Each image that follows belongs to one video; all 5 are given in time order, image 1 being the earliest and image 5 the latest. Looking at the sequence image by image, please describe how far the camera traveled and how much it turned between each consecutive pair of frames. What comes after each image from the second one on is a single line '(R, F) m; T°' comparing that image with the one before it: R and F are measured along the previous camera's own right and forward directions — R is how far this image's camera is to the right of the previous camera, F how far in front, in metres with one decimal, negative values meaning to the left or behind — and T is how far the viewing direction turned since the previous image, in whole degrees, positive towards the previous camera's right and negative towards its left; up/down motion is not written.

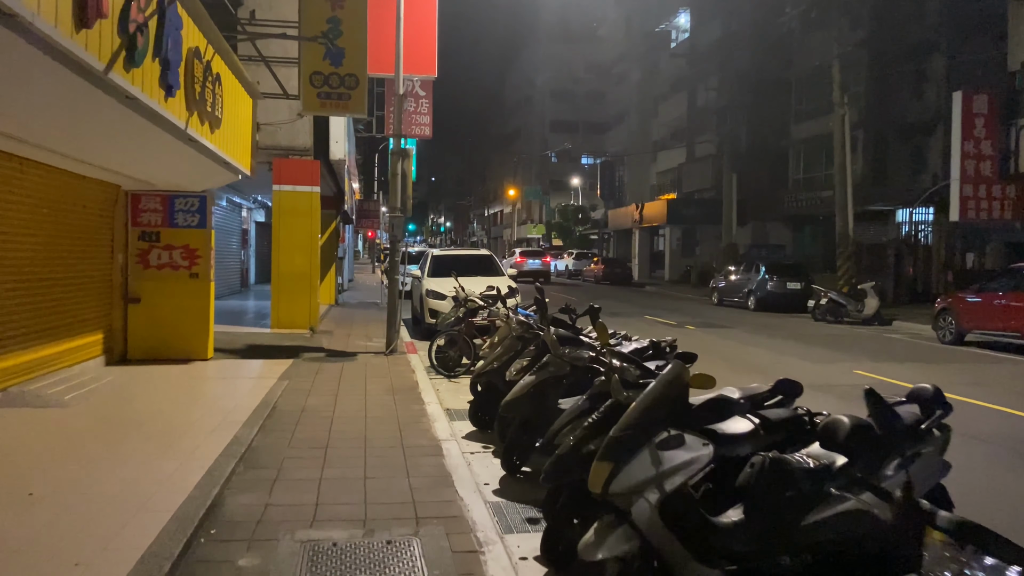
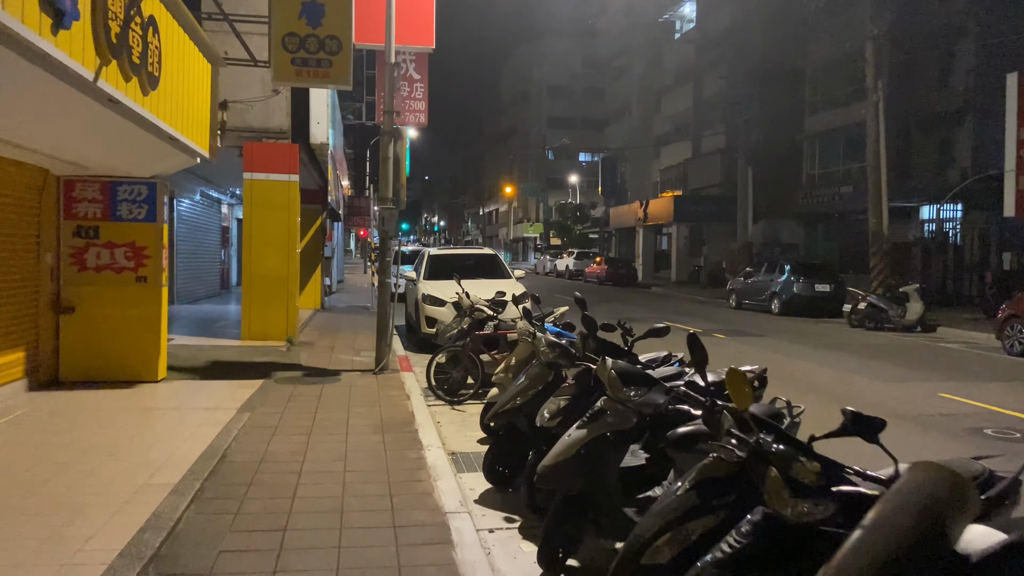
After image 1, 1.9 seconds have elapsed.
(-0.3, +1.9) m; +1°
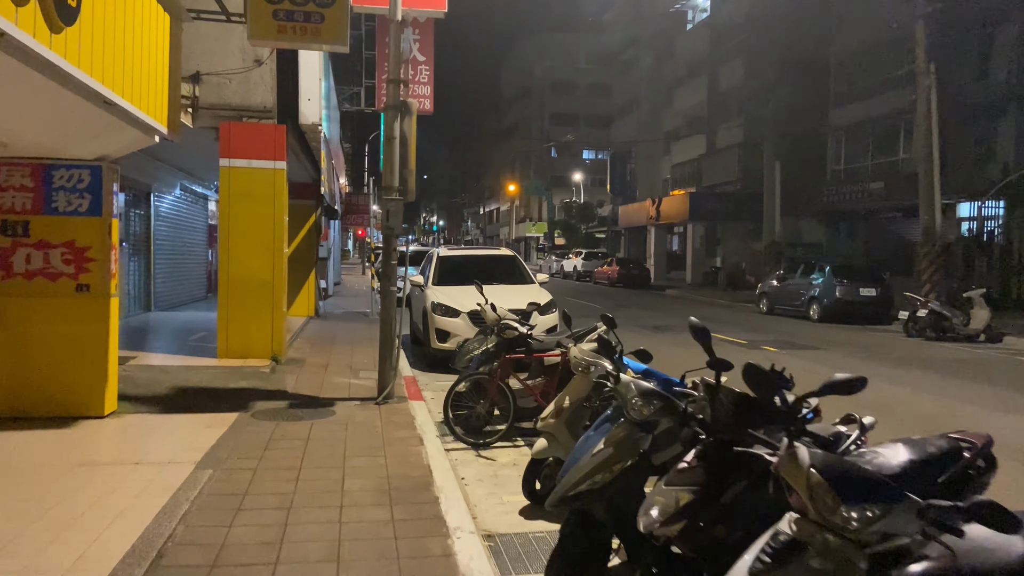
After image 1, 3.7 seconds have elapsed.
(-0.4, +1.9) m; 0°
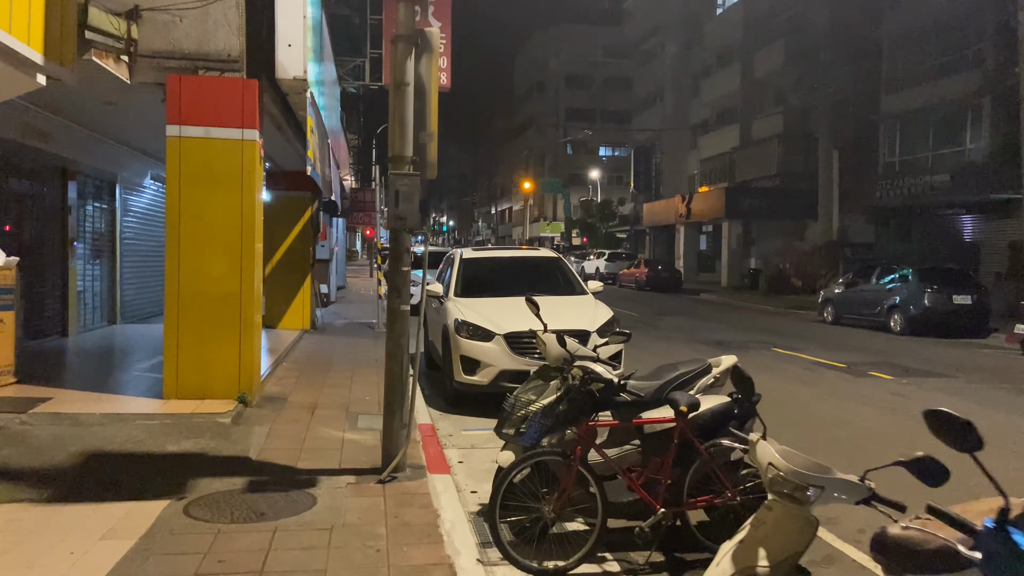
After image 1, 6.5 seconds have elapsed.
(-0.4, +2.7) m; -1°
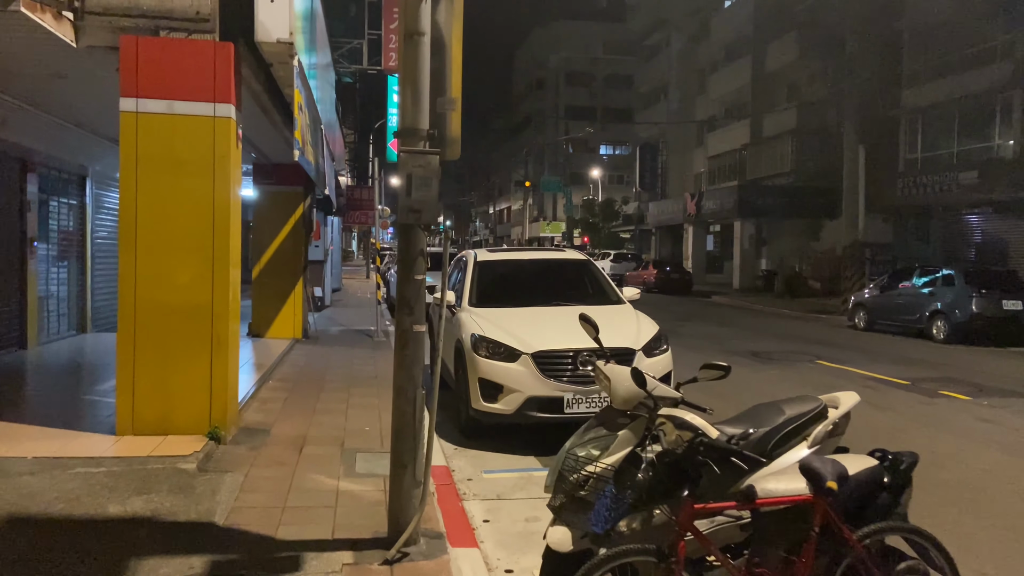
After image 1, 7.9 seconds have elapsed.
(-0.3, +1.3) m; 0°
